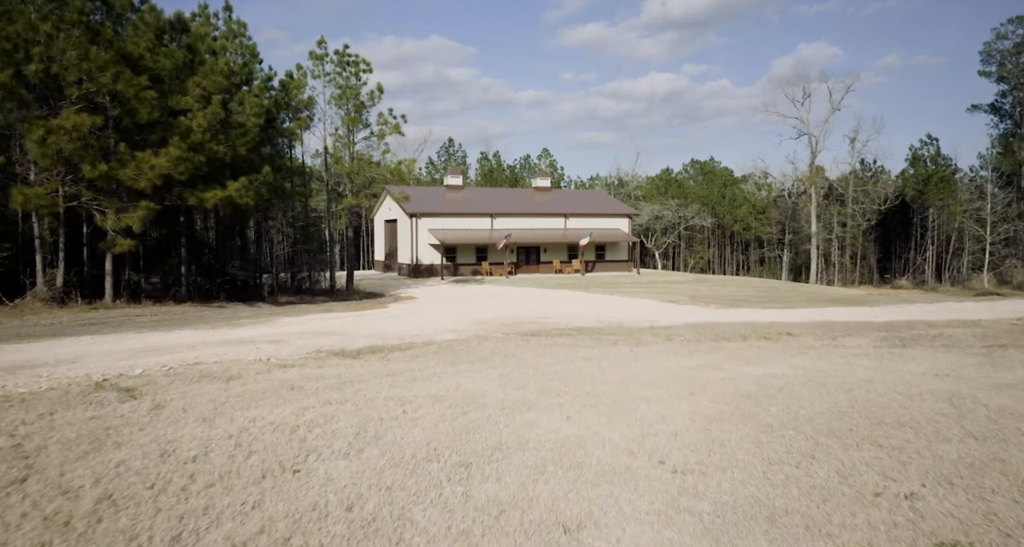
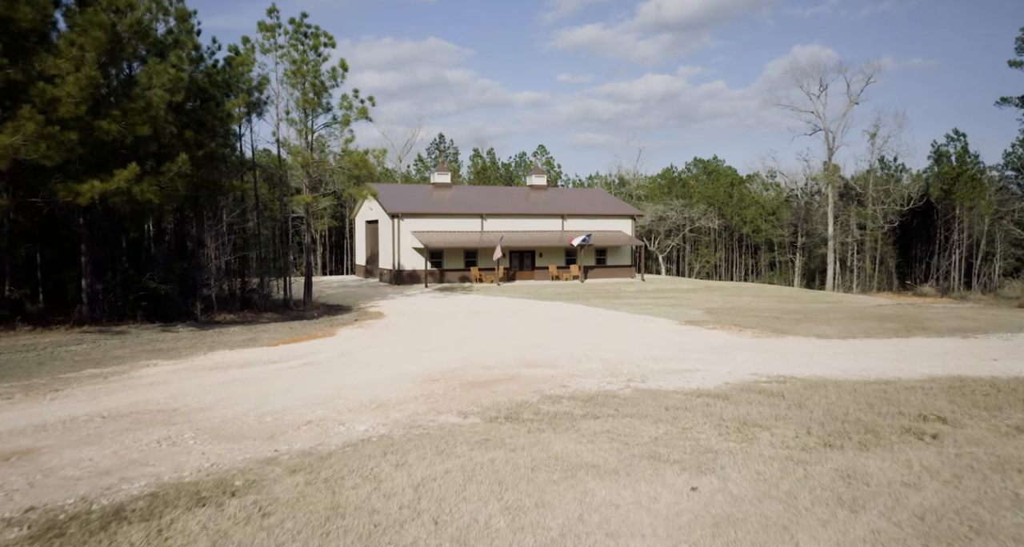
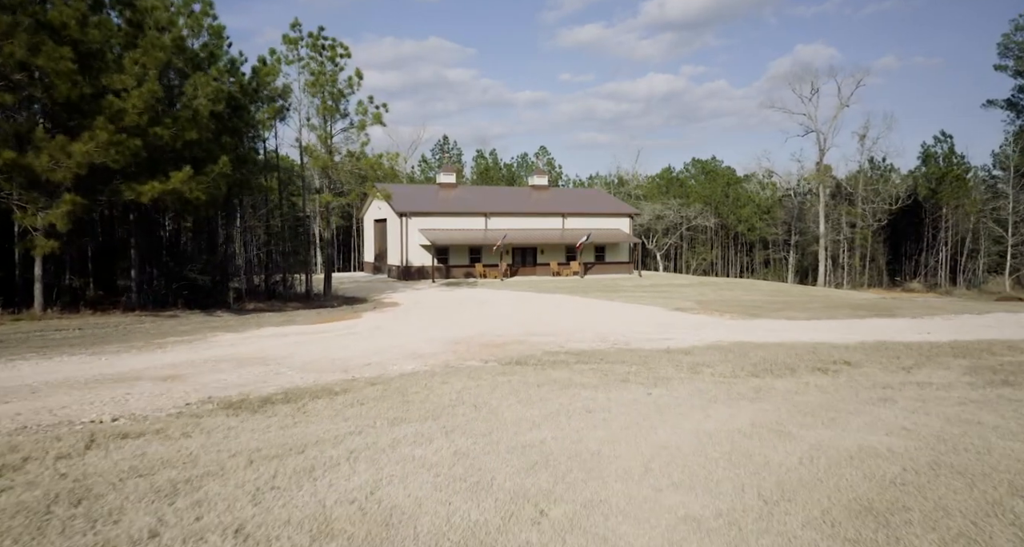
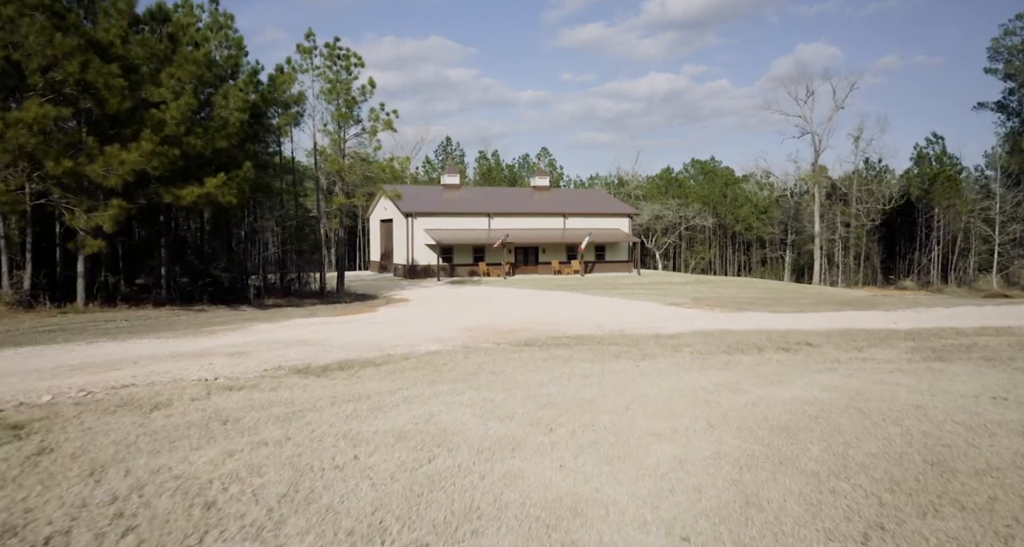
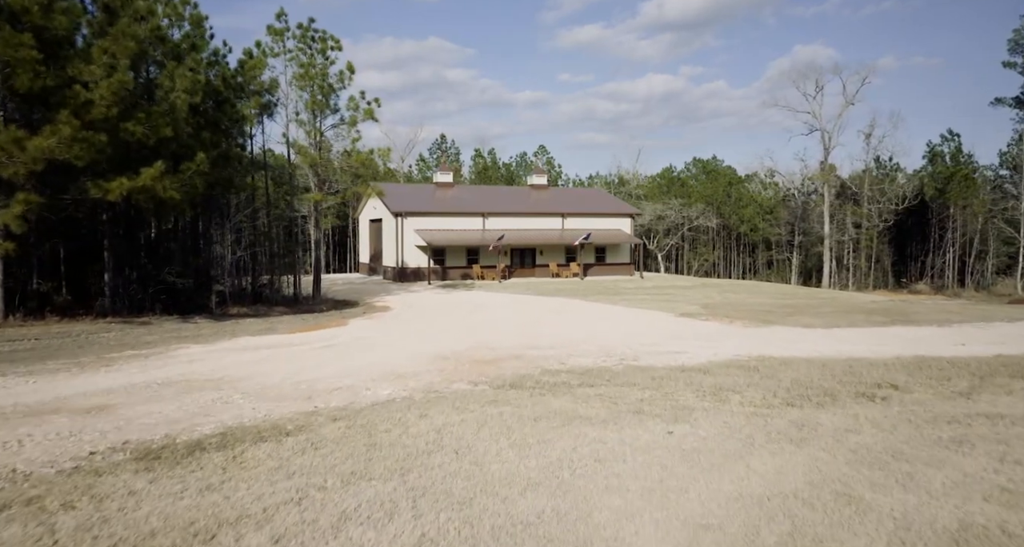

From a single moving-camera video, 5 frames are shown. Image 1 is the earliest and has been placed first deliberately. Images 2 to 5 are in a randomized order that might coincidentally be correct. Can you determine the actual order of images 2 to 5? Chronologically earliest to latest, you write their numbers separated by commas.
4, 3, 5, 2
